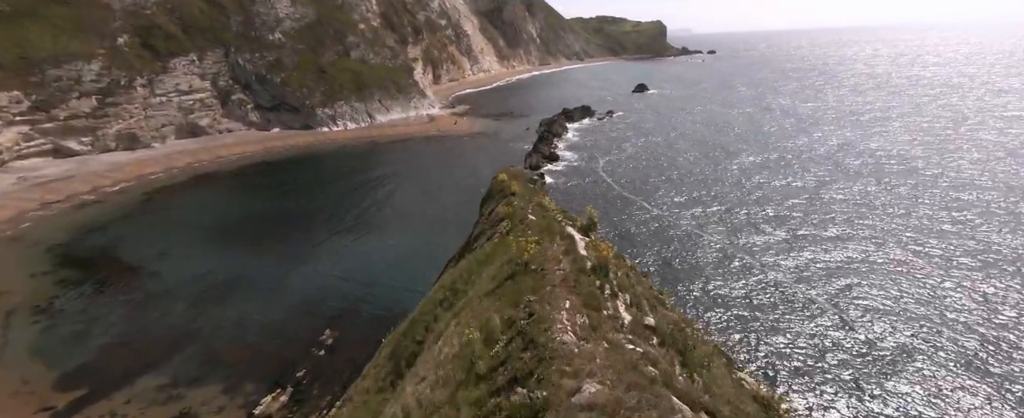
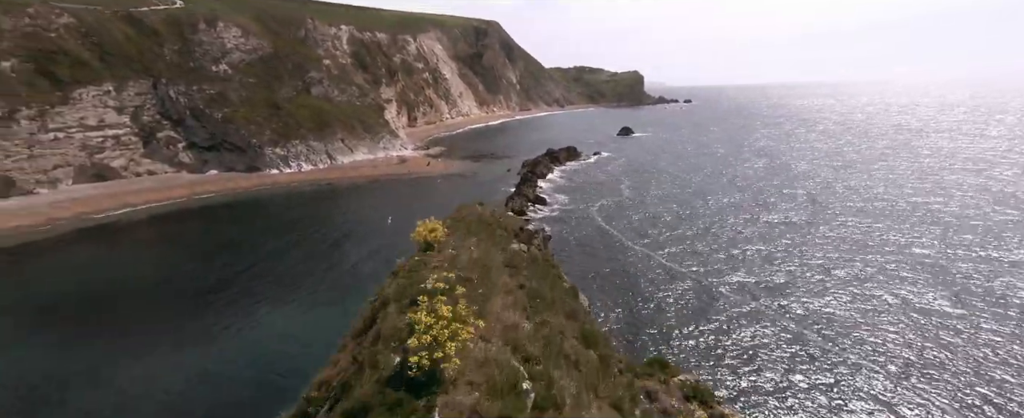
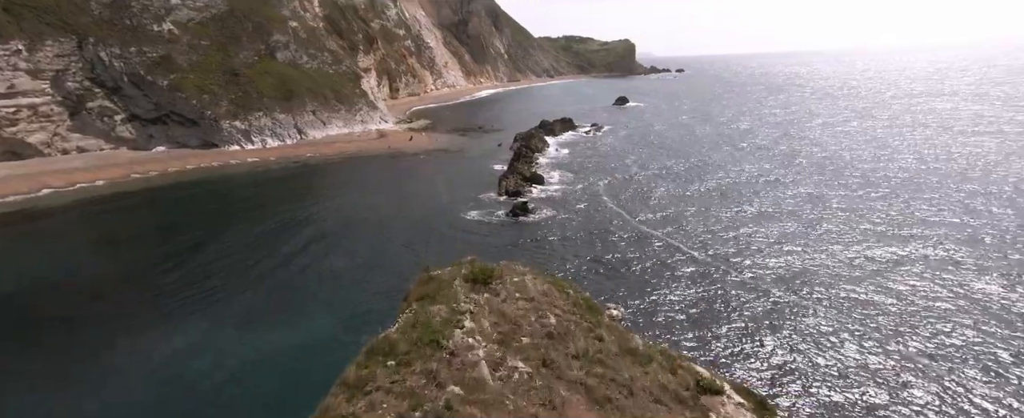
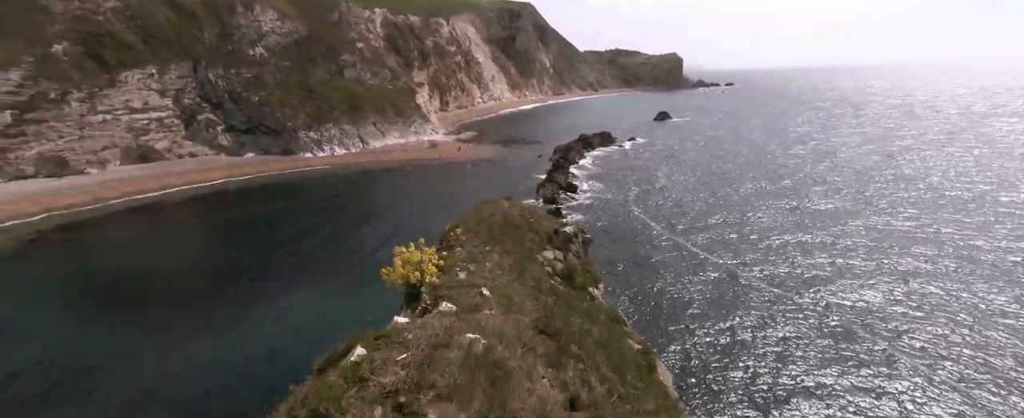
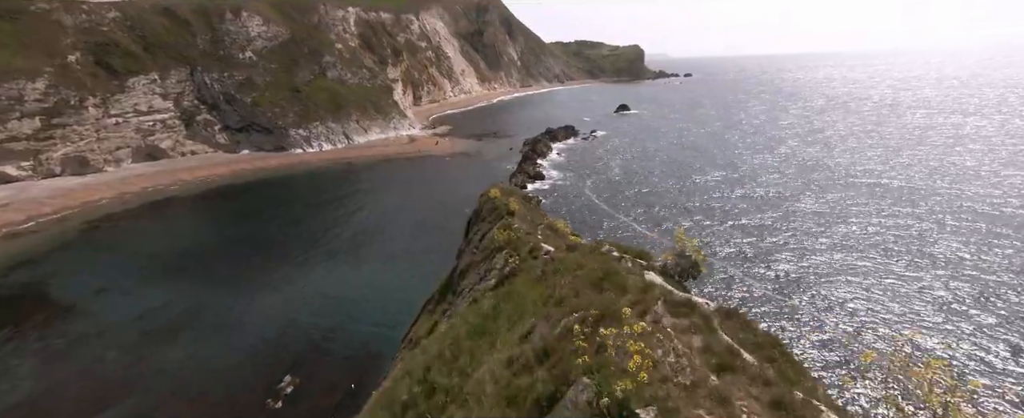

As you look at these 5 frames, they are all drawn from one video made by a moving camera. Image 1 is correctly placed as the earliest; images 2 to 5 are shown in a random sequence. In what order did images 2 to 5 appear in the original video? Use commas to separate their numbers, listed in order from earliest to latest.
5, 2, 4, 3
